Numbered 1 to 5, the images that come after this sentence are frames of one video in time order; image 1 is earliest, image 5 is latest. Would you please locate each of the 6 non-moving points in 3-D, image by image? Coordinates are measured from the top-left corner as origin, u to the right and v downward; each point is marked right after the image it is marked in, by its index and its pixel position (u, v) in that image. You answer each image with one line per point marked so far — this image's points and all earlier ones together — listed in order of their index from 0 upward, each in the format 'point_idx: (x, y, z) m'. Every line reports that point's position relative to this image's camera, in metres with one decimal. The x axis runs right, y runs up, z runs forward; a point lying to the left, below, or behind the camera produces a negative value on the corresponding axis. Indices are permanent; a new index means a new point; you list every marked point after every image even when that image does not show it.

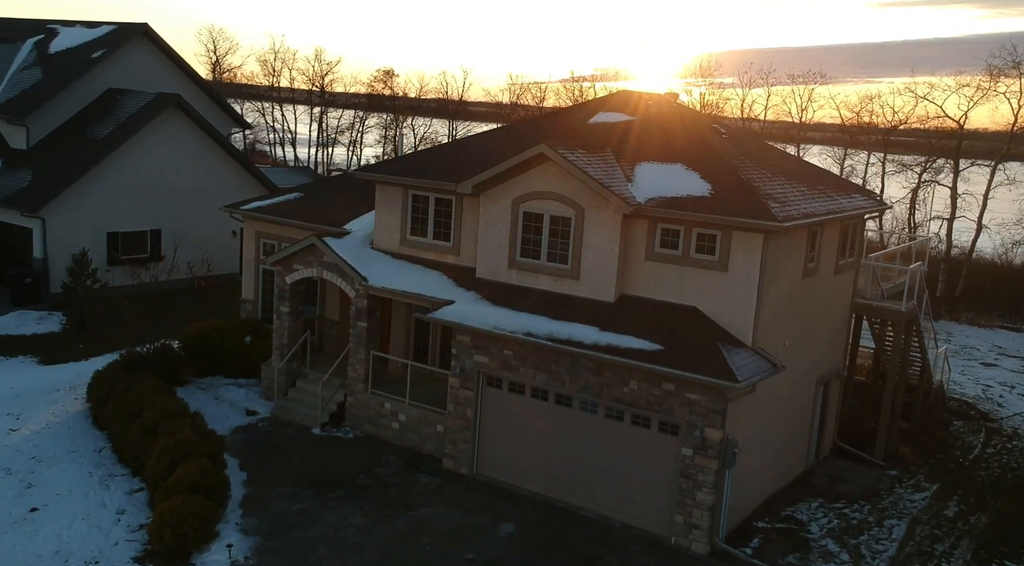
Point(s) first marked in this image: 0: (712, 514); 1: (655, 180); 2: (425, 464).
0: (+3.2, -3.7, +13.9) m
1: (+2.6, +1.9, +15.7) m
2: (-1.8, -3.7, +17.4) m
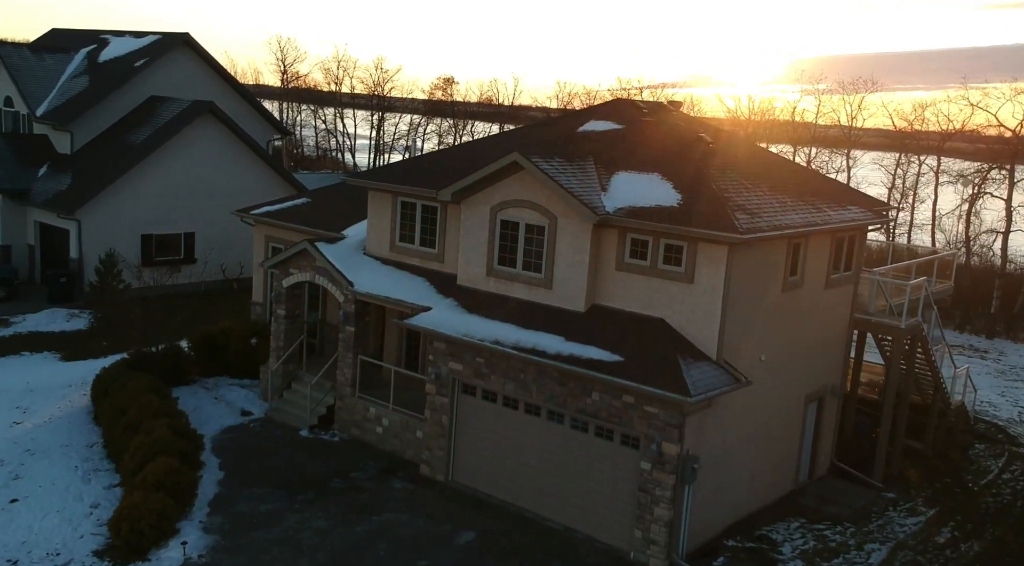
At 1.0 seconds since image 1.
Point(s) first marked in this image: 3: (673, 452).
0: (+2.5, -3.9, +13.6) m
1: (+2.1, +1.7, +15.5) m
2: (-2.2, -3.8, +17.4) m
3: (+2.5, -2.6, +13.4) m
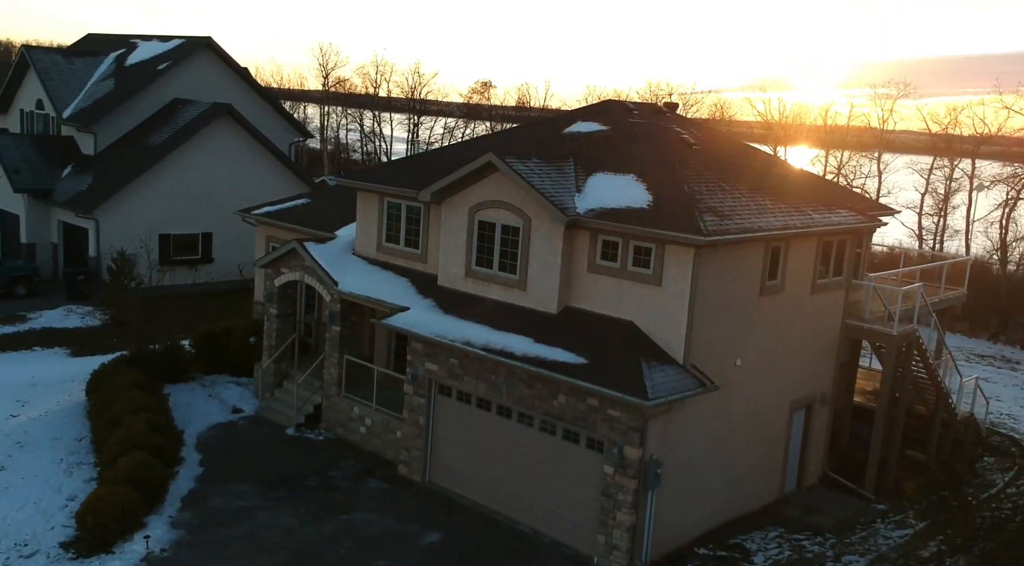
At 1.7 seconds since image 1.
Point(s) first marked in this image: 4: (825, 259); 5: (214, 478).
0: (+1.9, -4.0, +13.4) m
1: (+1.6, +1.7, +15.3) m
2: (-2.7, -3.8, +17.4) m
3: (+1.9, -2.7, +13.2) m
4: (+6.3, +0.5, +17.2) m
5: (-5.7, -3.8, +16.5) m
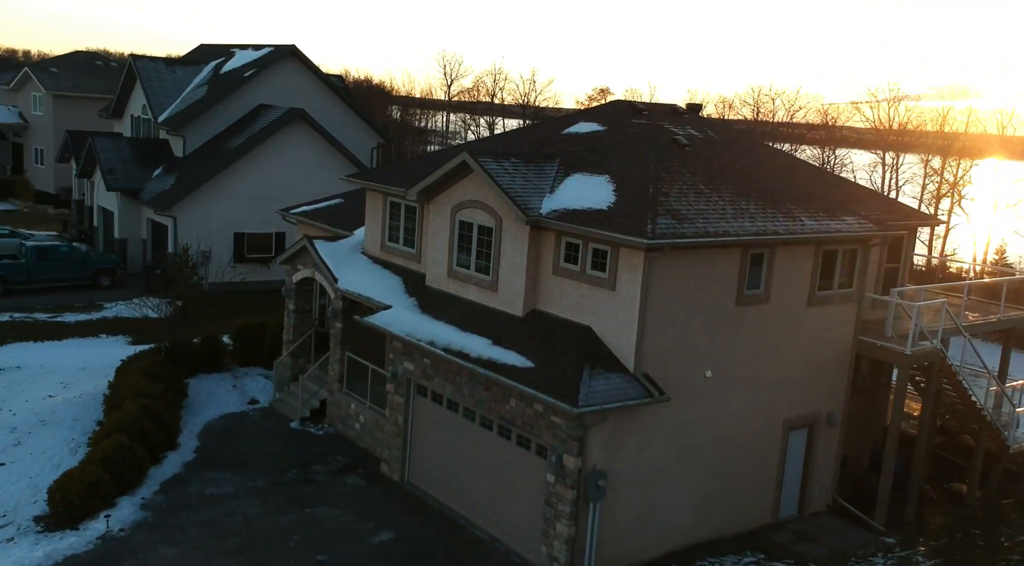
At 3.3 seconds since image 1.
0: (+0.9, -4.0, +12.9) m
1: (+1.1, +1.6, +14.9) m
2: (-3.0, -3.8, +17.6) m
3: (+0.9, -2.7, +12.7) m
4: (+5.9, +0.3, +16.0) m
5: (-6.2, -3.6, +17.0) m
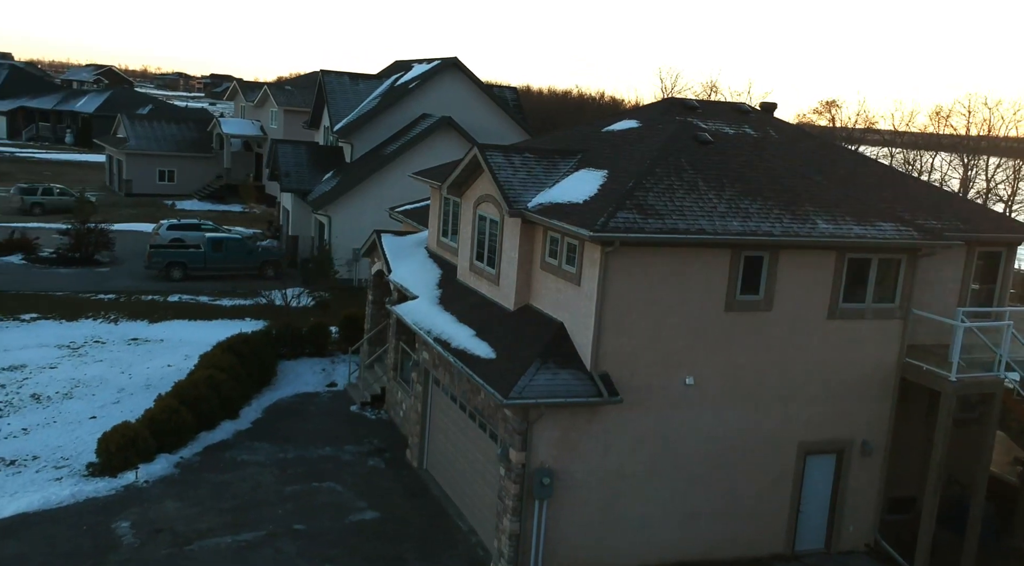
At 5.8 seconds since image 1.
0: (0.0, -3.9, +12.7) m
1: (+1.0, +1.6, +14.6) m
2: (-2.5, -3.6, +18.2) m
3: (0.0, -2.6, +12.5) m
4: (+5.9, +0.1, +14.4) m
5: (-5.7, -3.3, +18.5) m
